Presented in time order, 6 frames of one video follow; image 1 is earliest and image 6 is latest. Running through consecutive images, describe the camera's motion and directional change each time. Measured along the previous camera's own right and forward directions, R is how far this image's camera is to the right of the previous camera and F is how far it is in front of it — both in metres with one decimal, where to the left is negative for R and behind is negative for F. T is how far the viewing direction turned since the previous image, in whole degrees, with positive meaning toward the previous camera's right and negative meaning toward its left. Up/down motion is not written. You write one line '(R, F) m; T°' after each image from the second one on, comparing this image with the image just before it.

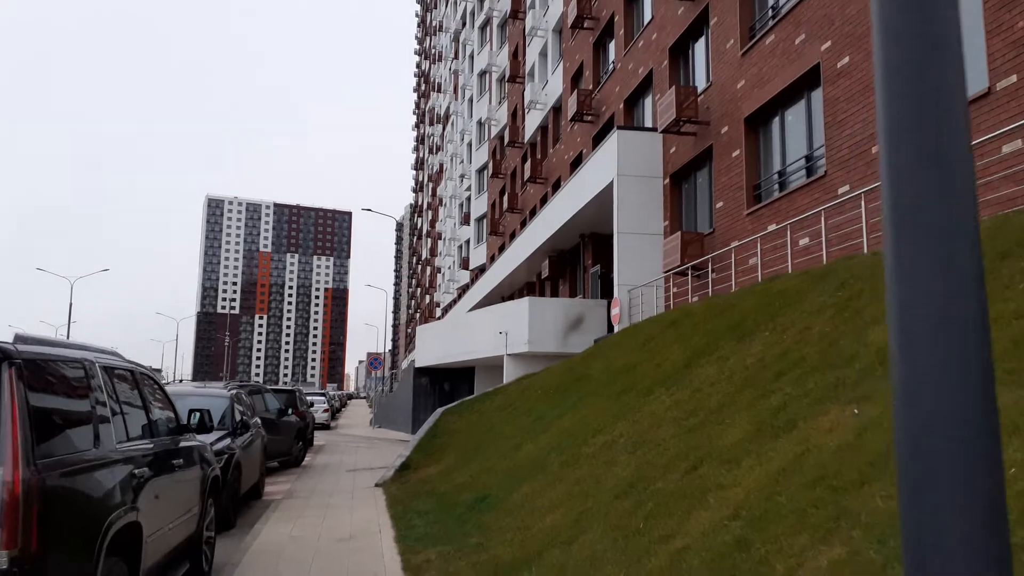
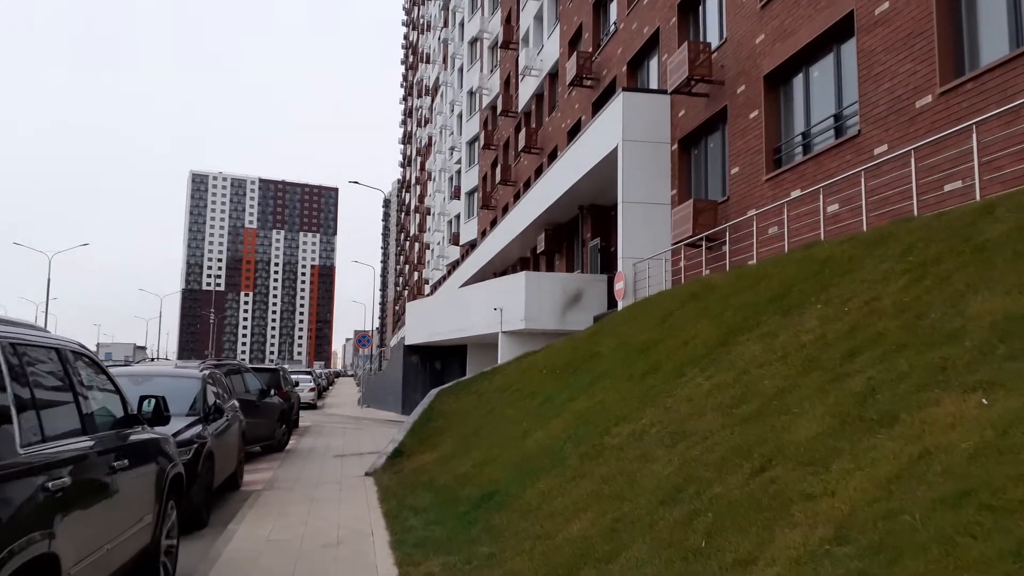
(-0.2, +1.1) m; +1°
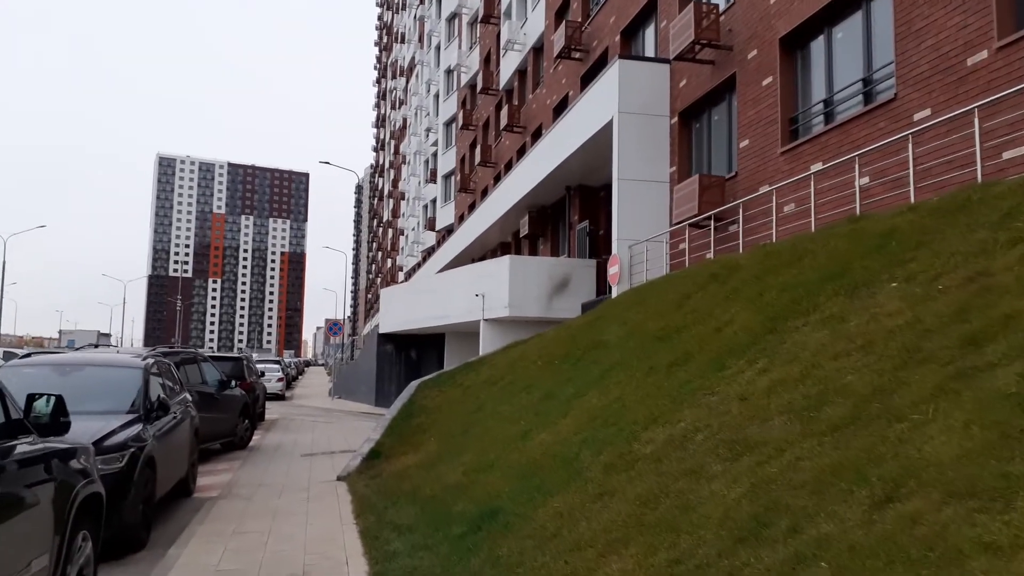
(-0.3, +1.3) m; +2°
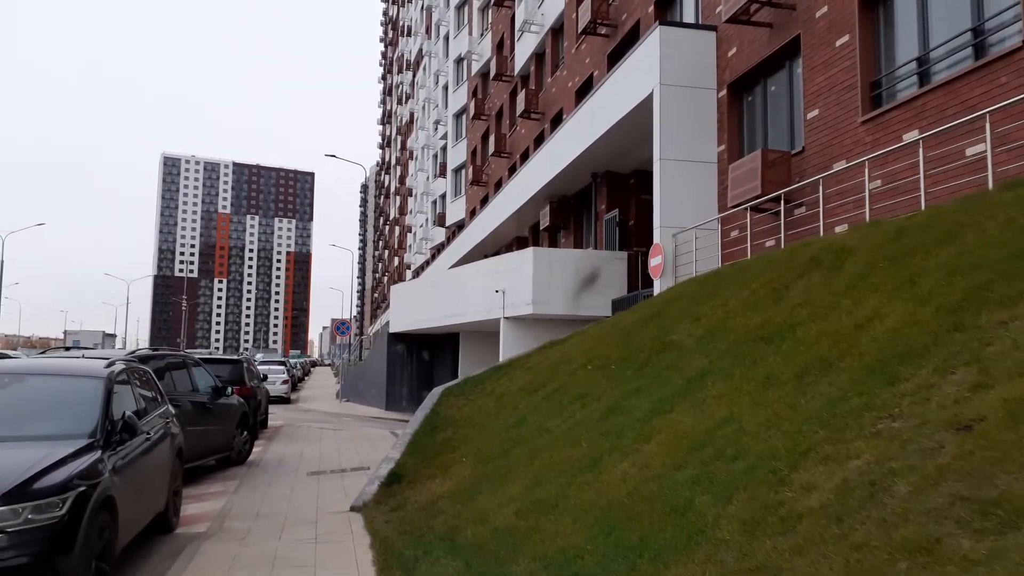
(-0.5, +1.7) m; 0°
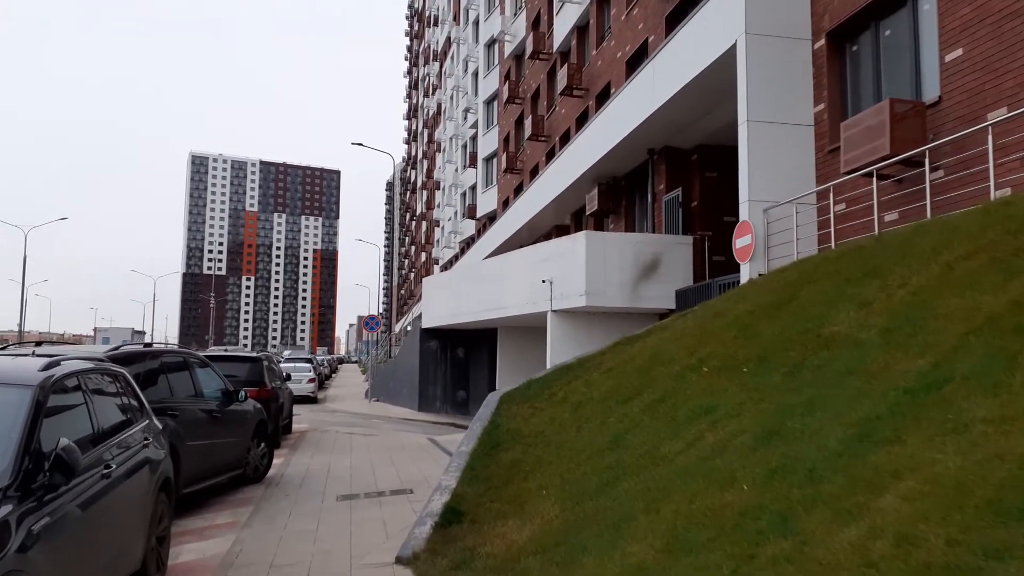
(-0.6, +2.1) m; -2°
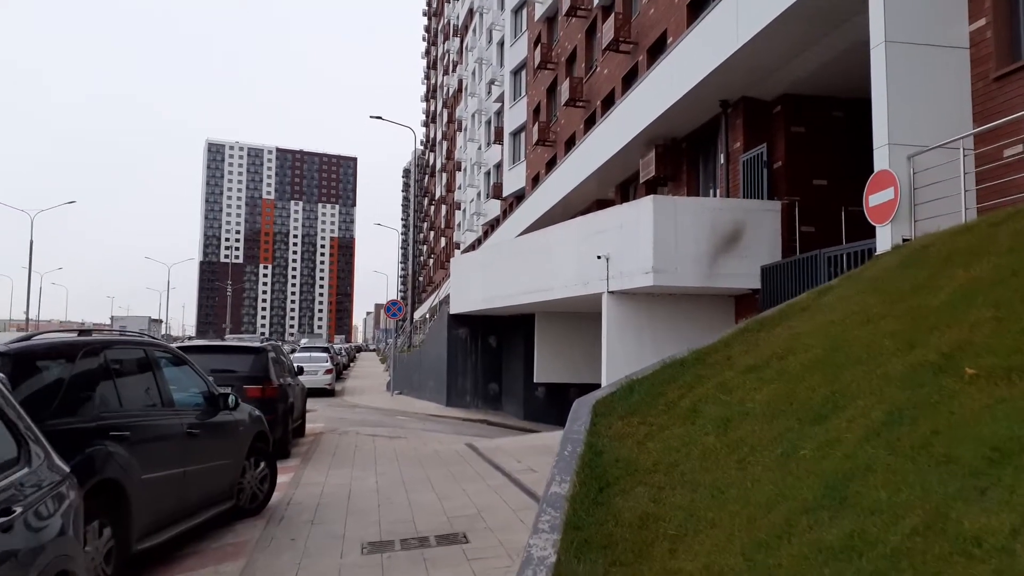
(-0.7, +2.6) m; -1°
